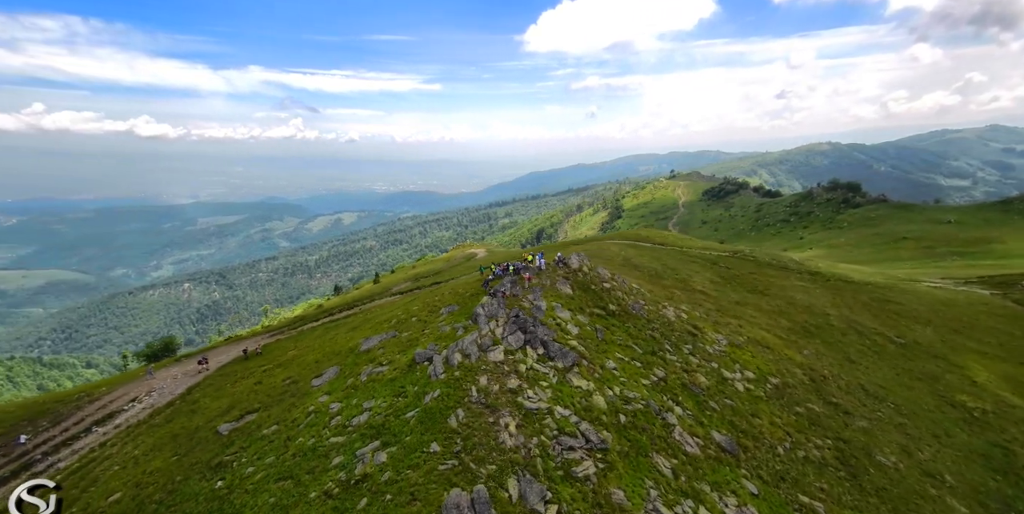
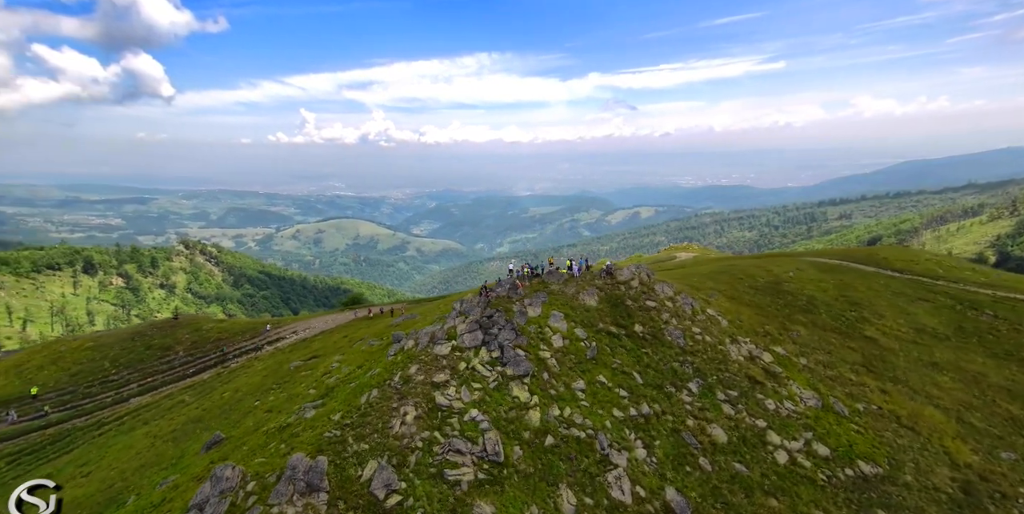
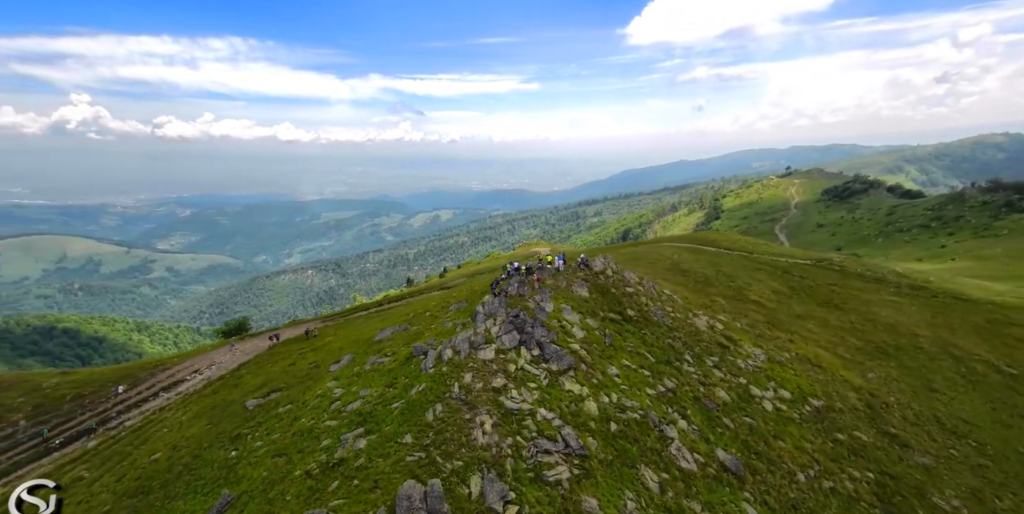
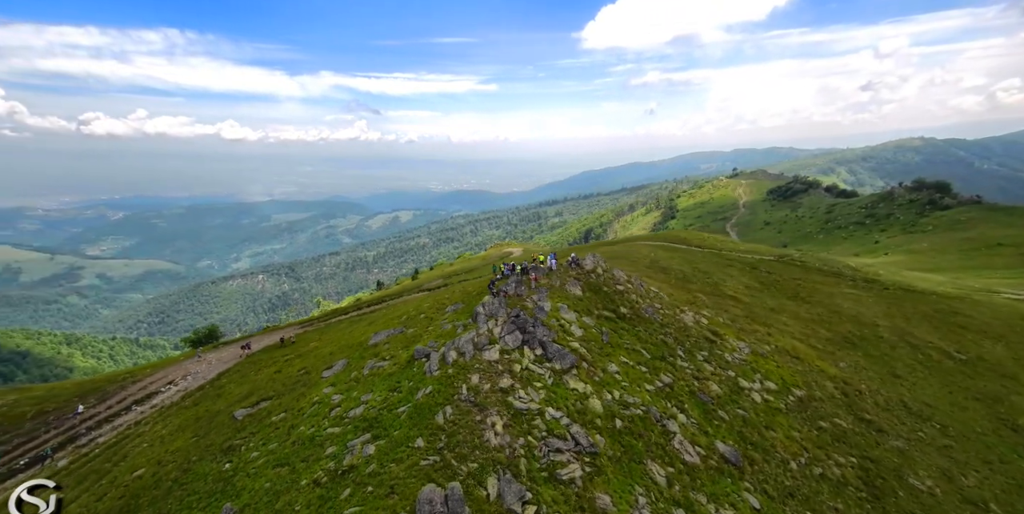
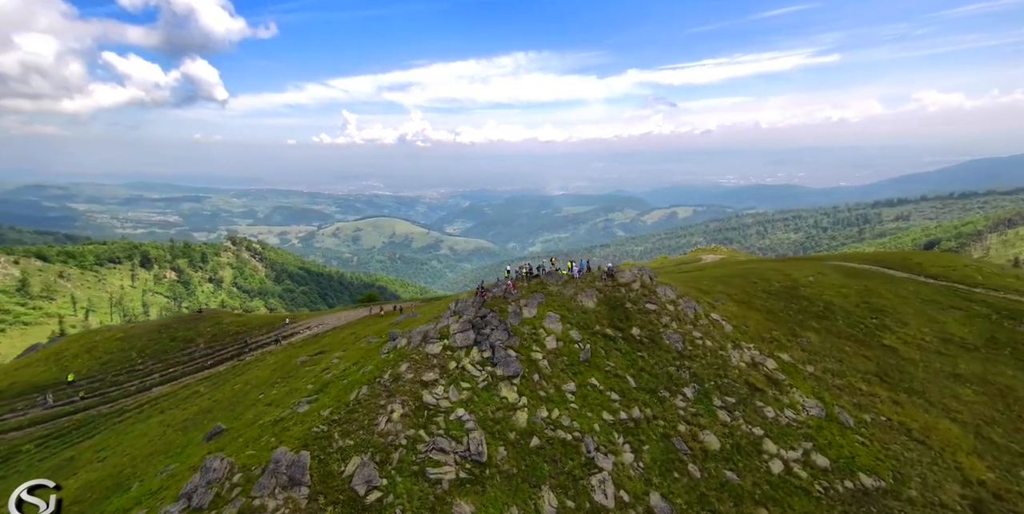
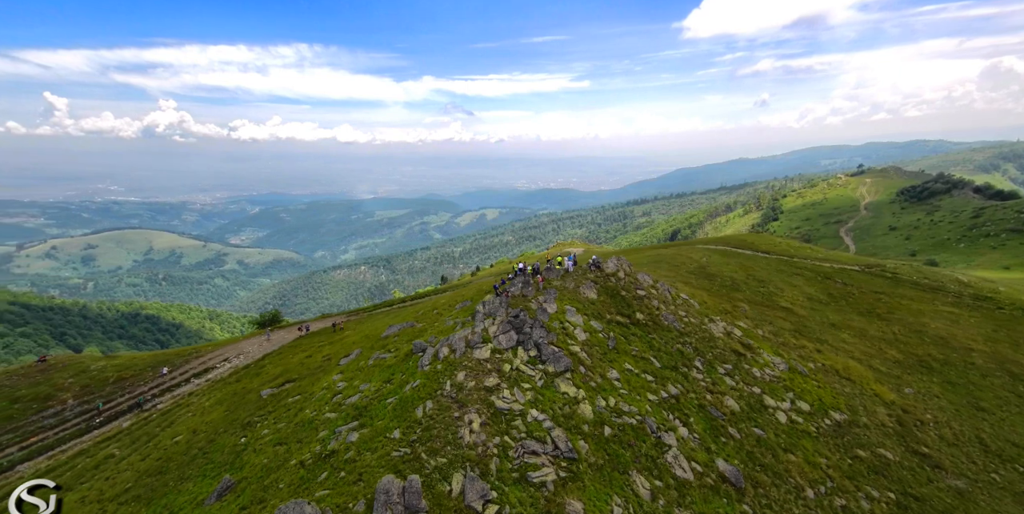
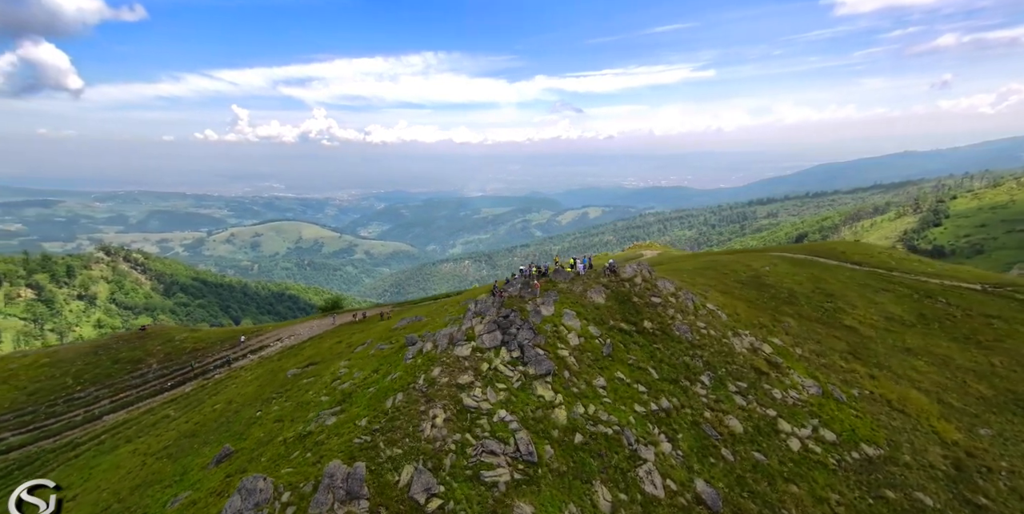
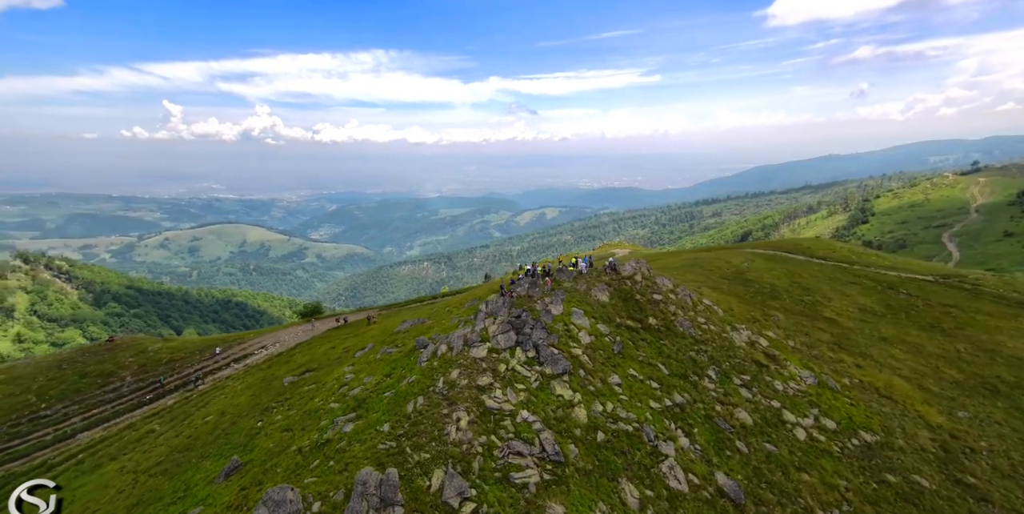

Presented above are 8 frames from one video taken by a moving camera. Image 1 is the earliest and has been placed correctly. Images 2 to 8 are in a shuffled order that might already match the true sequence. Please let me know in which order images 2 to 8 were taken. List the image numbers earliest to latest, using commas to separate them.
4, 3, 6, 8, 7, 2, 5
